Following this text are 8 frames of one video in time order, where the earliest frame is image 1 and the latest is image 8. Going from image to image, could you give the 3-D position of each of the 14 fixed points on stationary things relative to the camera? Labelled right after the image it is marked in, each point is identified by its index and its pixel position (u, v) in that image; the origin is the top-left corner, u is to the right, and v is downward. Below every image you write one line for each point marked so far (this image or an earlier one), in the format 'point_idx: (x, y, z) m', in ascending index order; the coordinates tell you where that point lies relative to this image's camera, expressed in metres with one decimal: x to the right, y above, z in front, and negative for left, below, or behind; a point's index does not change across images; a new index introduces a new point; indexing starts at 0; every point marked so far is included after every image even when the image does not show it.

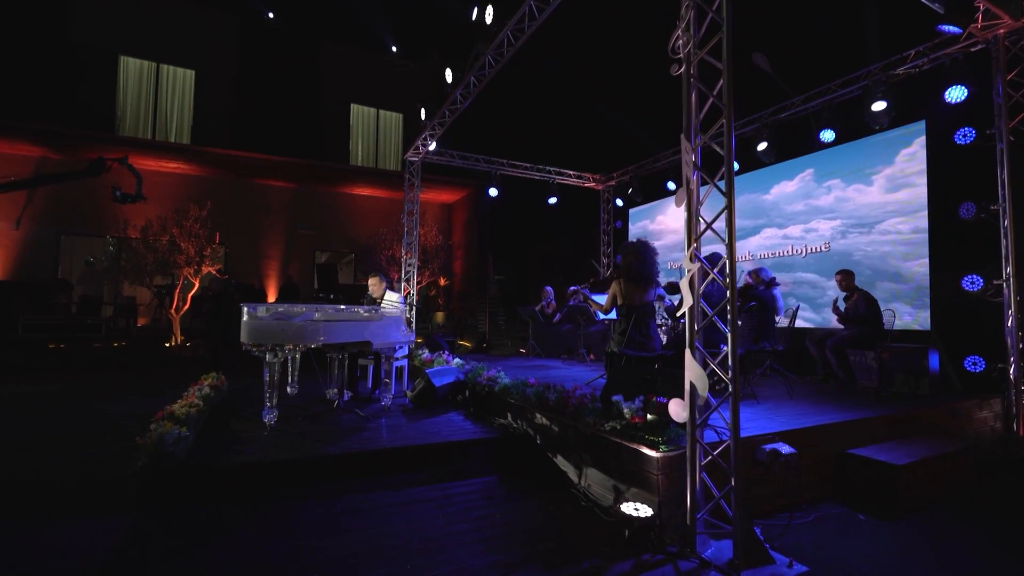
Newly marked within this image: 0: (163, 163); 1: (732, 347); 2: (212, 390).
0: (-10.2, +3.6, +13.7) m
1: (+1.4, -0.4, +2.9) m
2: (-3.4, -1.2, +5.3) m
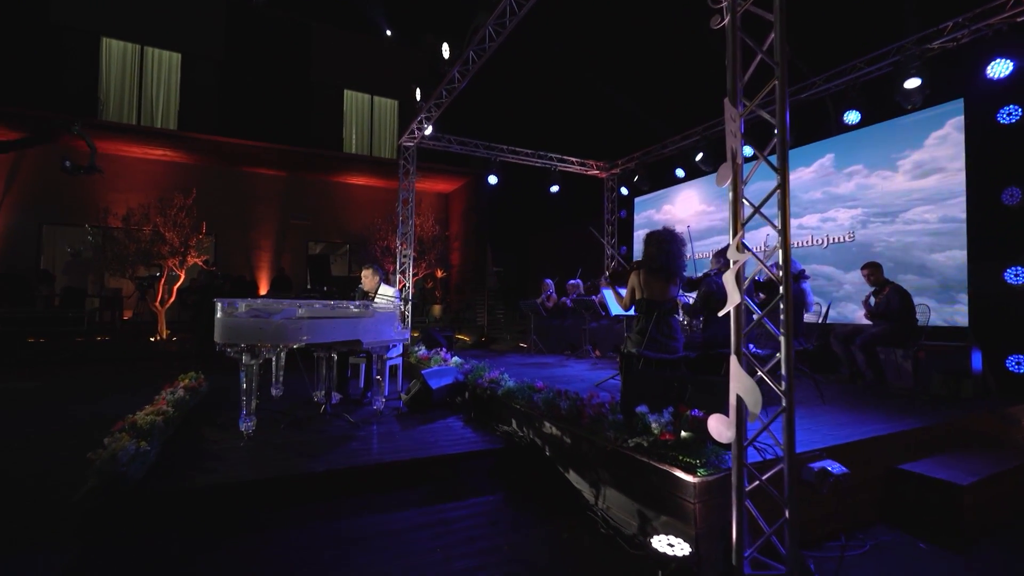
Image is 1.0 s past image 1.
0: (-10.2, +3.8, +13.1) m
1: (+1.4, -0.3, +2.4) m
2: (-3.3, -1.1, +4.8) m
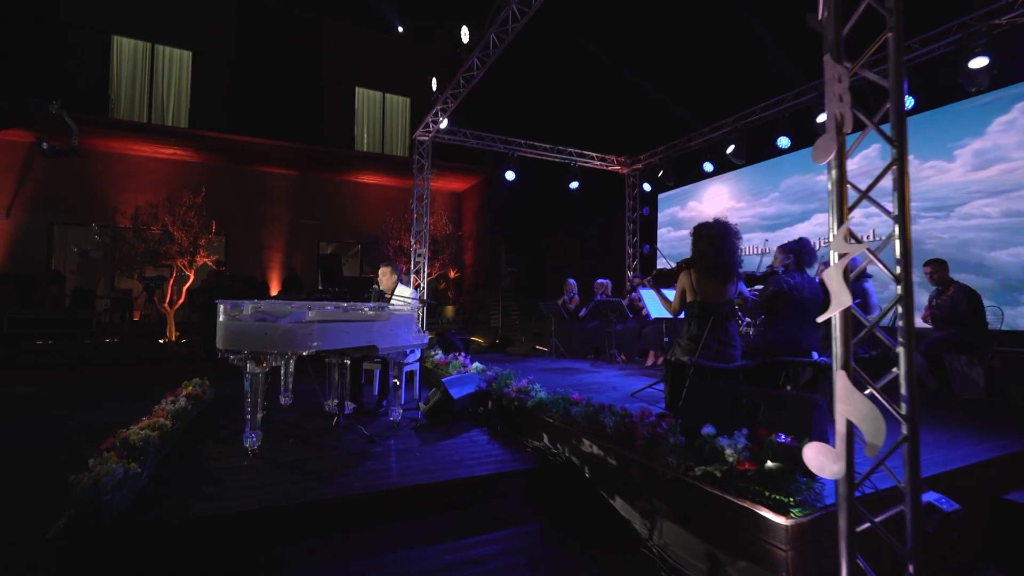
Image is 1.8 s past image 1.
0: (-9.7, +3.8, +12.9) m
1: (+1.6, -0.3, +1.9) m
2: (-3.0, -1.1, +4.4) m
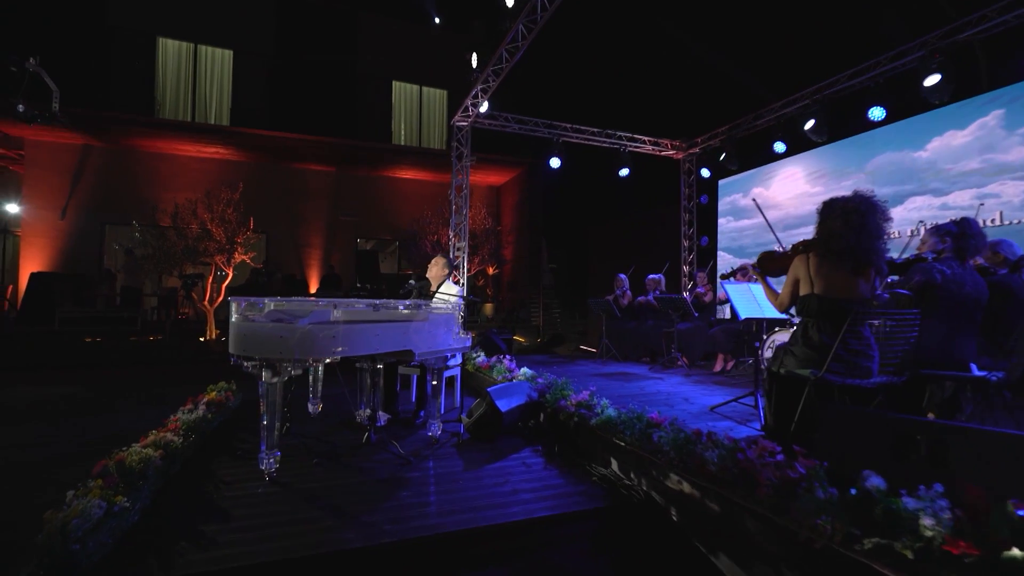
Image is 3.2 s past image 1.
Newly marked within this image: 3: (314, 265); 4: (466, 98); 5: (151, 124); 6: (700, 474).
0: (-8.6, +3.8, +12.9) m
1: (+1.9, -0.3, +1.1) m
2: (-2.6, -1.1, +4.0) m
3: (-6.1, +0.7, +14.4) m
4: (-0.8, +3.2, +7.8) m
5: (-9.0, +4.1, +11.6) m
6: (+1.0, -1.0, +2.4) m
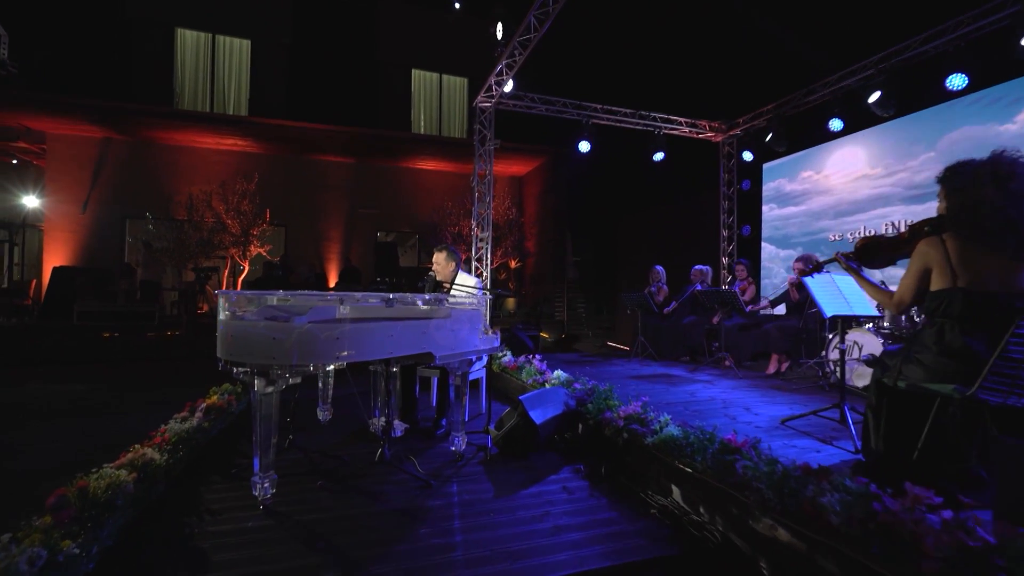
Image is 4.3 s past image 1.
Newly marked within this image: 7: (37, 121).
0: (-8.0, +4.0, +12.6) m
1: (+2.0, -0.3, +0.5) m
2: (-2.3, -1.0, +3.5) m
3: (-5.4, +0.9, +14.1) m
4: (-0.3, +3.3, +7.2) m
5: (-8.4, +4.2, +11.3) m
6: (+1.2, -0.9, +1.8) m
7: (-11.5, +4.0, +11.3) m
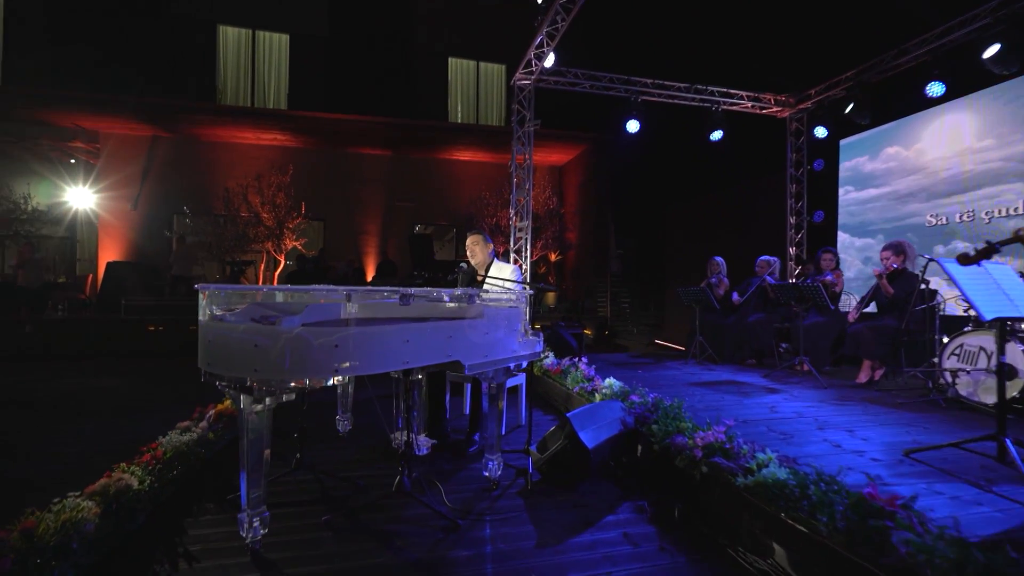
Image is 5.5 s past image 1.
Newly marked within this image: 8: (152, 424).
0: (-6.9, +4.2, +12.6) m
1: (+2.1, -0.3, -0.3) m
2: (-2.0, -1.0, +3.1) m
3: (-4.2, +1.0, +13.9) m
4: (+0.2, +3.4, +6.6) m
5: (-7.4, +4.3, +11.3) m
6: (+1.3, -0.9, +1.1) m
7: (-10.5, +4.2, +11.6) m
8: (-3.5, -1.3, +4.4) m
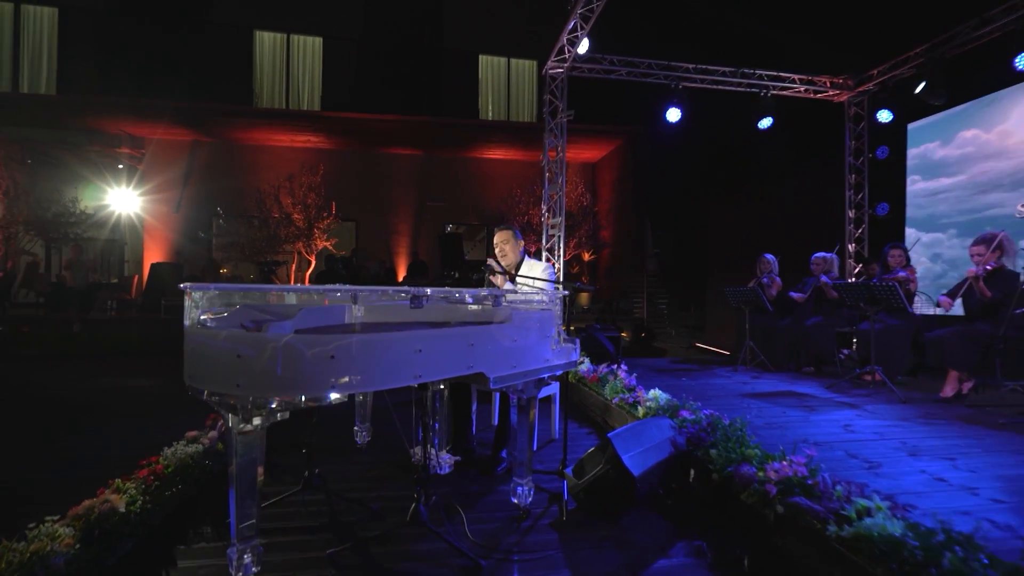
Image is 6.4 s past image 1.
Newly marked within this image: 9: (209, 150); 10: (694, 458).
0: (-6.1, +4.1, +12.7) m
1: (+2.0, -0.3, -0.8) m
2: (-1.8, -1.0, +2.9) m
3: (-3.3, +1.0, +13.8) m
4: (+0.7, +3.4, +6.2) m
5: (-6.7, +4.3, +11.4) m
6: (+1.4, -0.9, +0.7) m
7: (-9.7, +4.1, +11.9) m
8: (-3.2, -1.3, +4.3) m
9: (-8.5, +3.8, +13.0) m
10: (+1.0, -0.9, +2.5) m
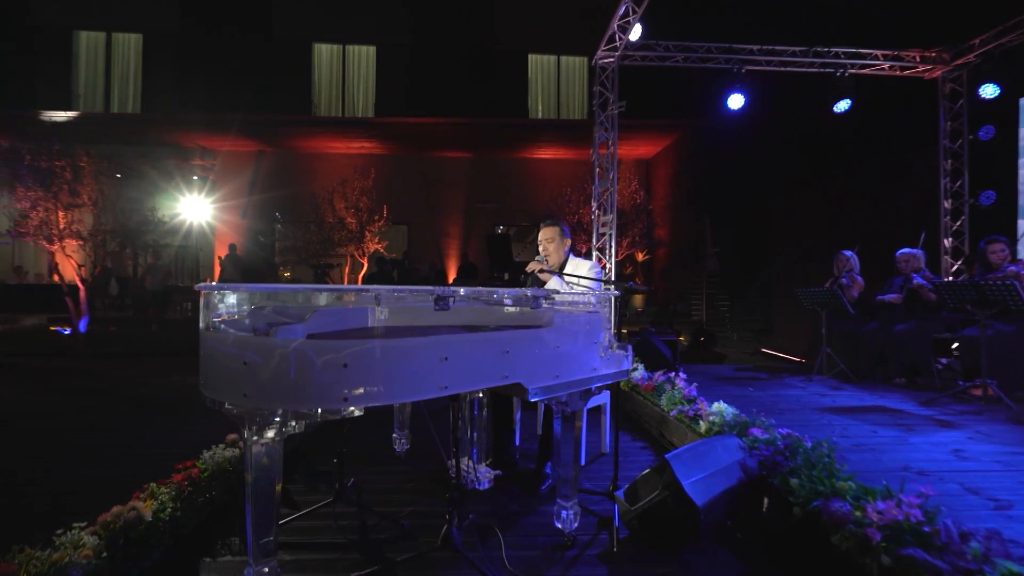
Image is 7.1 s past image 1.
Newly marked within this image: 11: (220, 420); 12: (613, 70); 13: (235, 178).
0: (-4.7, +4.1, +13.1) m
1: (+1.9, -0.2, -1.2) m
2: (-1.5, -1.0, +2.8) m
3: (-1.8, +1.0, +13.8) m
4: (+1.3, +3.3, +5.8) m
5: (-5.4, +4.3, +11.9) m
6: (+1.4, -0.9, +0.3) m
7: (-8.4, +4.1, +12.7) m
8: (-2.8, -1.3, +4.4) m
9: (-7.1, +3.8, +13.6) m
10: (+1.2, -0.9, +2.1) m
11: (-2.9, -1.3, +4.5) m
12: (+1.4, +3.1, +6.7) m
13: (-8.1, +3.2, +13.5) m
